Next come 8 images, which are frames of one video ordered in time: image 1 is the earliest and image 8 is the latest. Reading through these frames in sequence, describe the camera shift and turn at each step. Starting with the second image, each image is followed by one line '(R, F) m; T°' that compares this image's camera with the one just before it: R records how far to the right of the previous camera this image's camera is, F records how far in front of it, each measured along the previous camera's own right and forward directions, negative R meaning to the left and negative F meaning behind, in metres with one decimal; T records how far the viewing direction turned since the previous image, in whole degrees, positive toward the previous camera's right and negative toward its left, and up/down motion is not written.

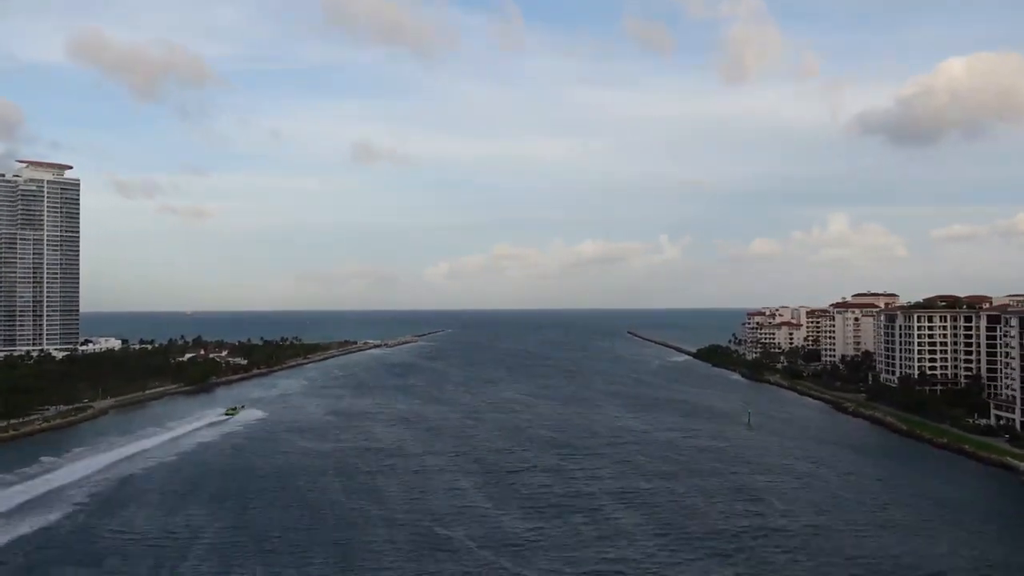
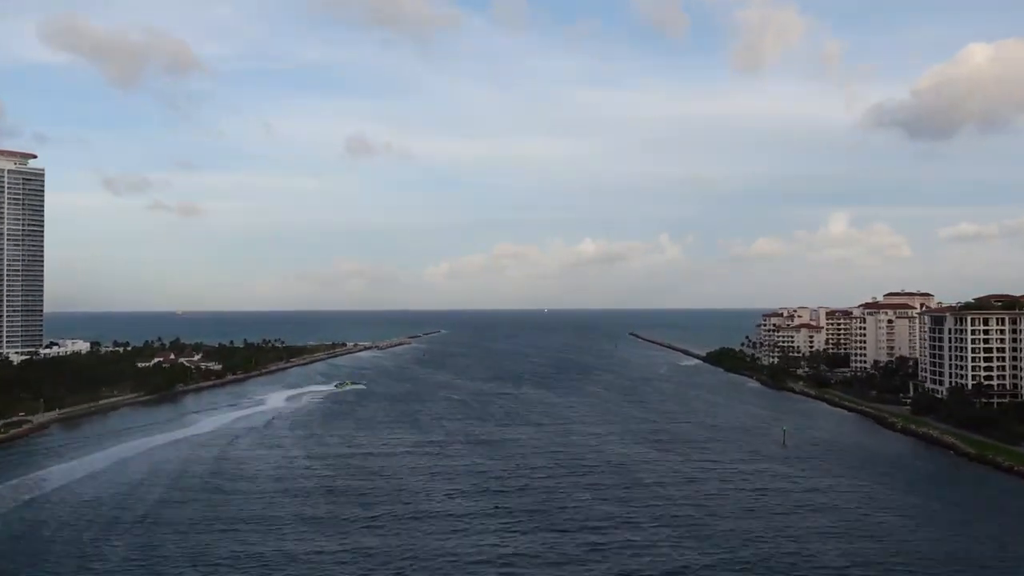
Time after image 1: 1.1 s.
(+0.2, +4.7) m; 0°
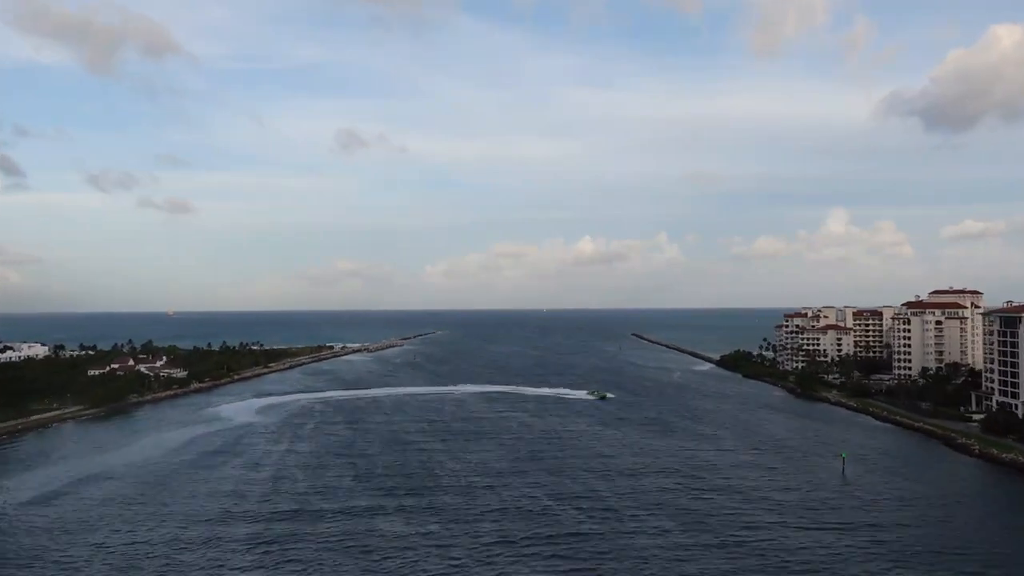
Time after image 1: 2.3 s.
(+0.1, +5.4) m; 0°
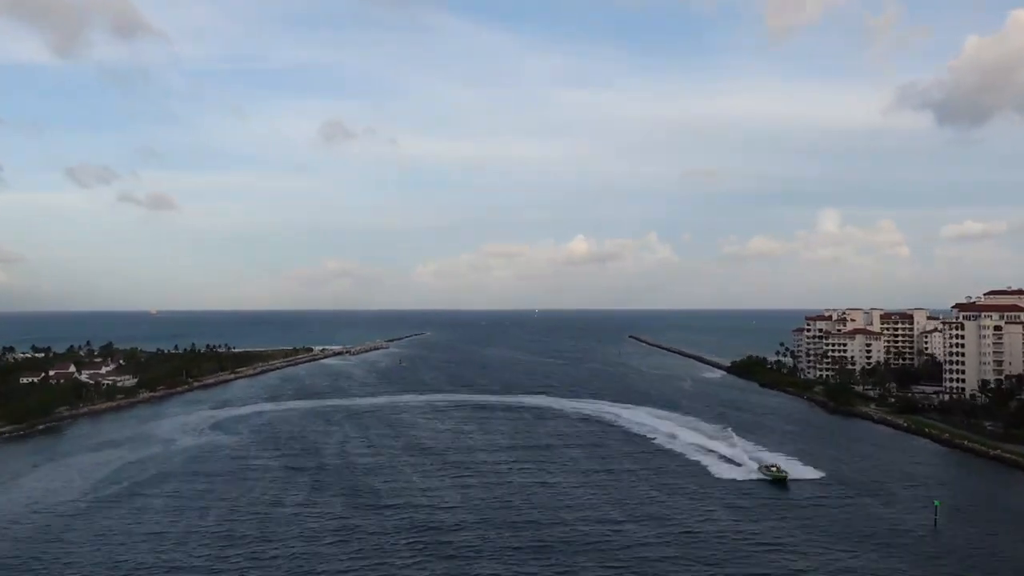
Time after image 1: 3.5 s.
(-0.2, +5.4) m; +1°
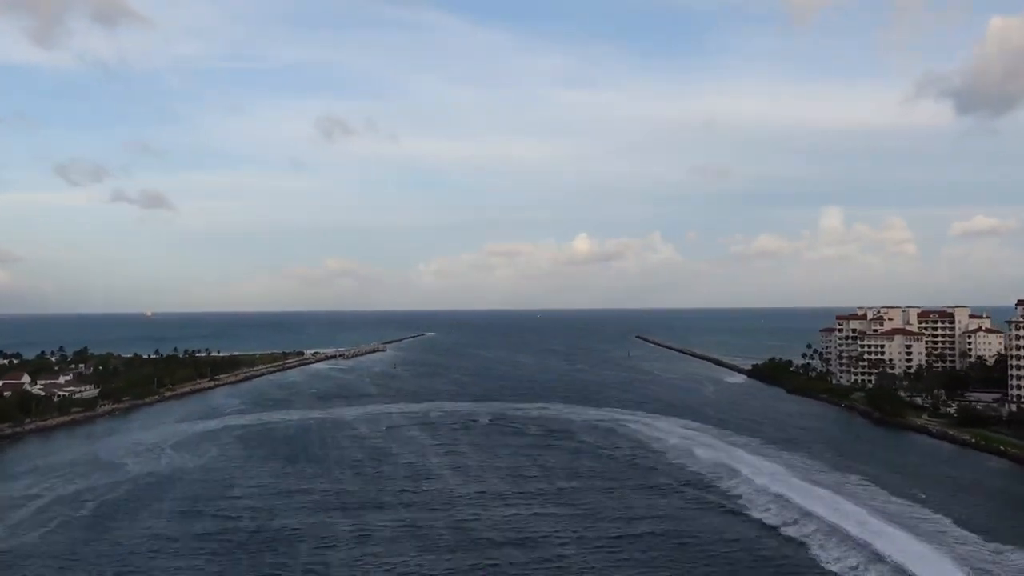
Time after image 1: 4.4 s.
(-0.1, +4.3) m; 0°
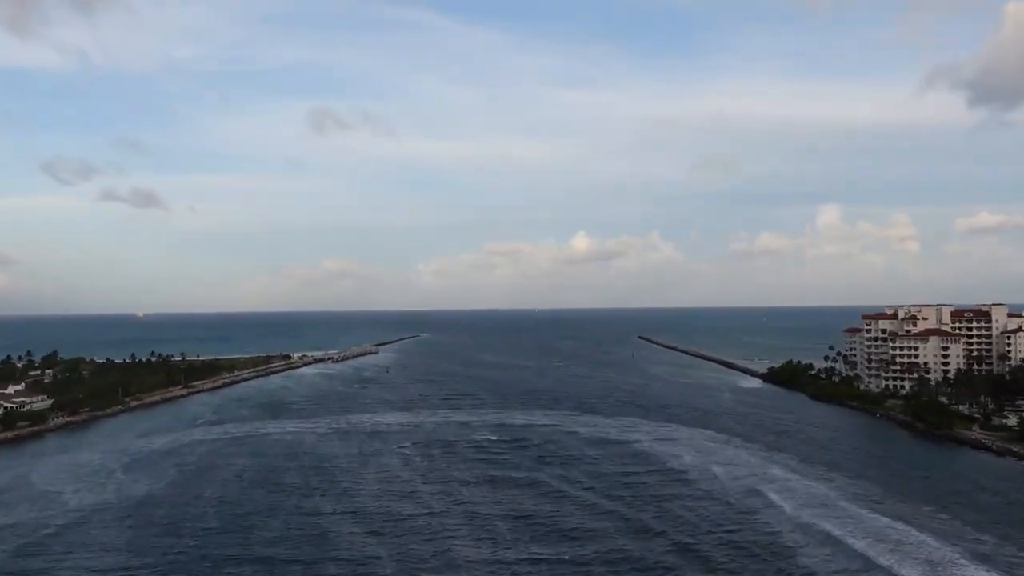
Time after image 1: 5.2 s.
(+0.1, +3.8) m; 0°
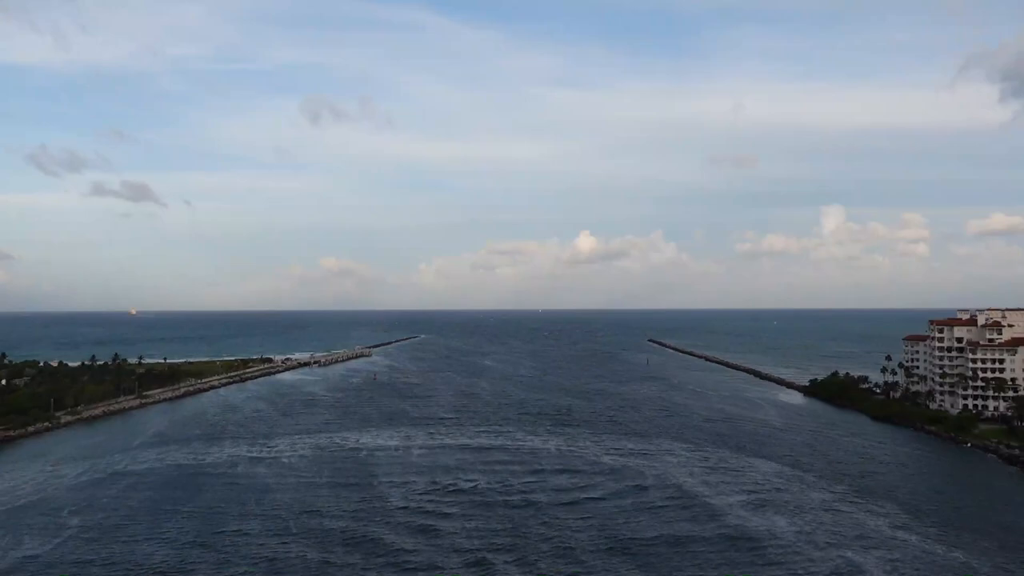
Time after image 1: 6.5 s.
(-0.4, +6.4) m; 0°
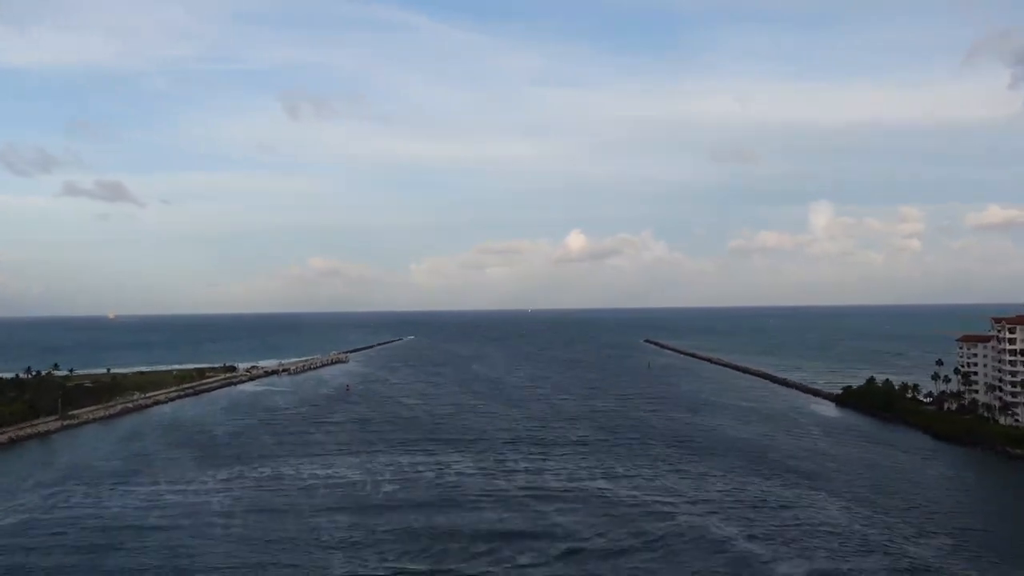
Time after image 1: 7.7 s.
(+0.1, +5.9) m; +1°
